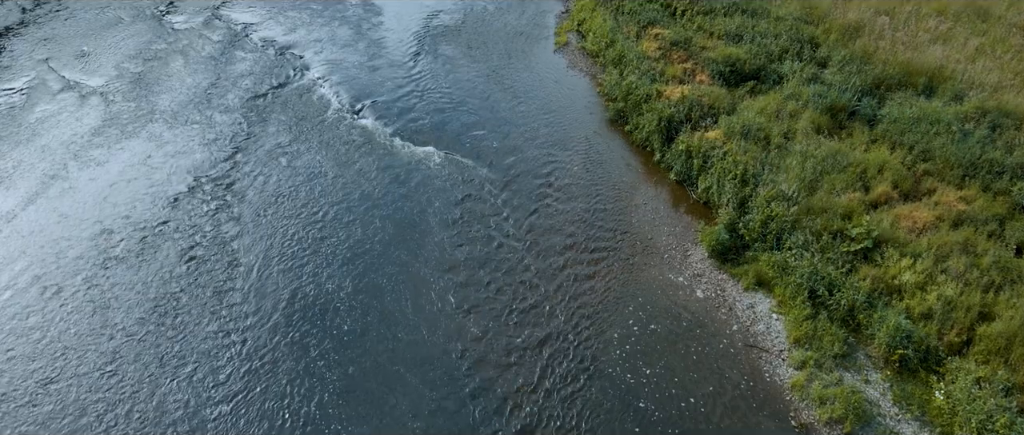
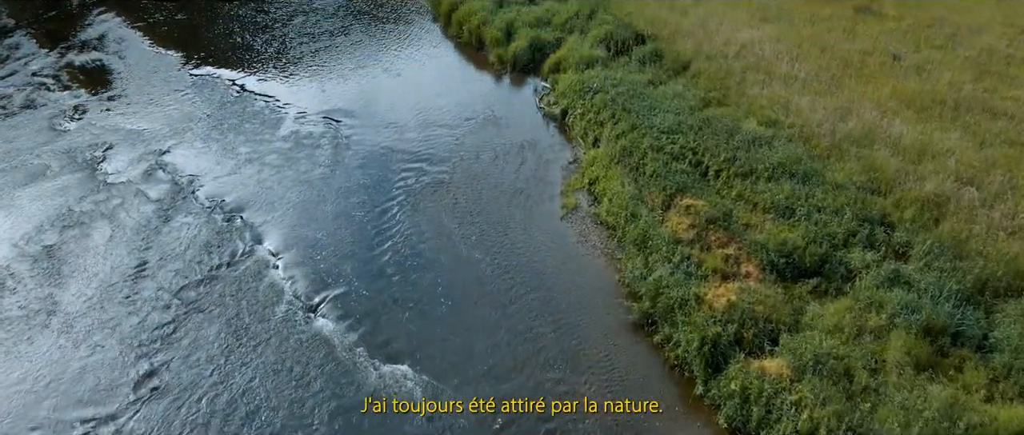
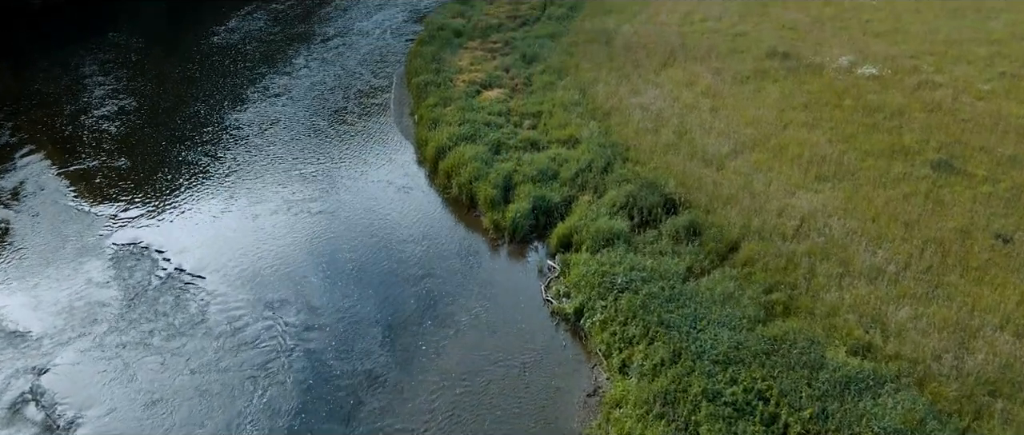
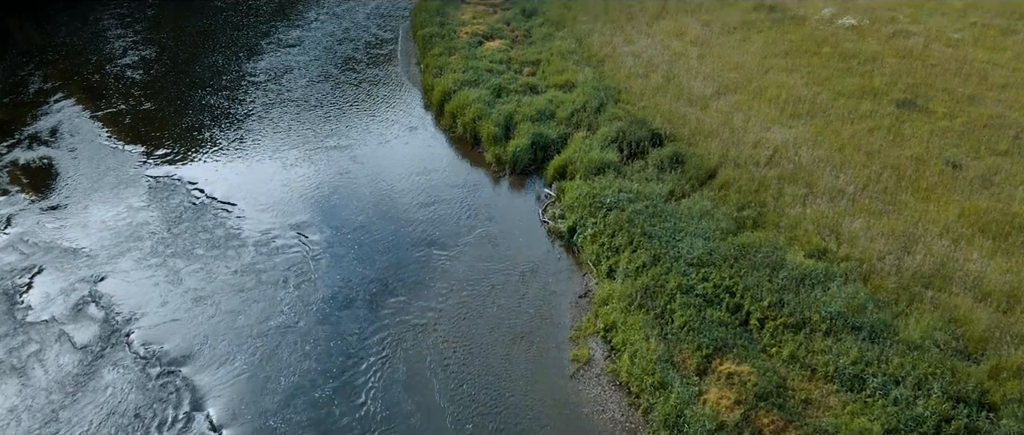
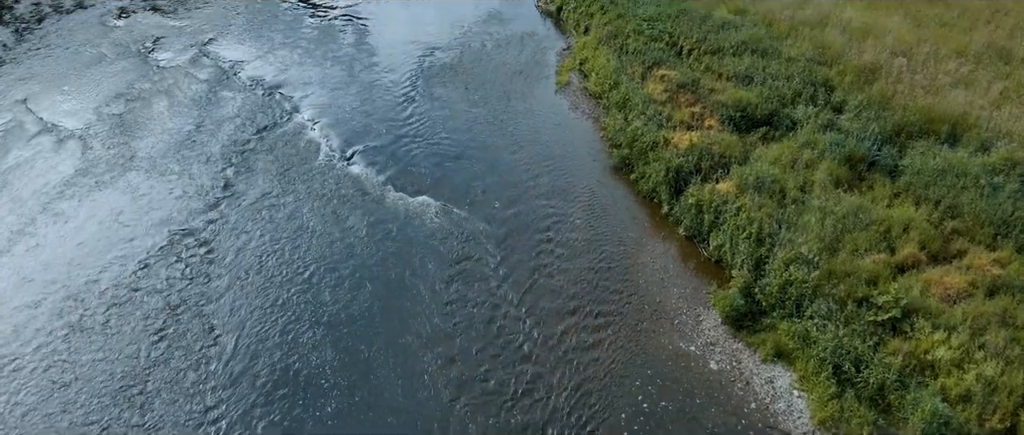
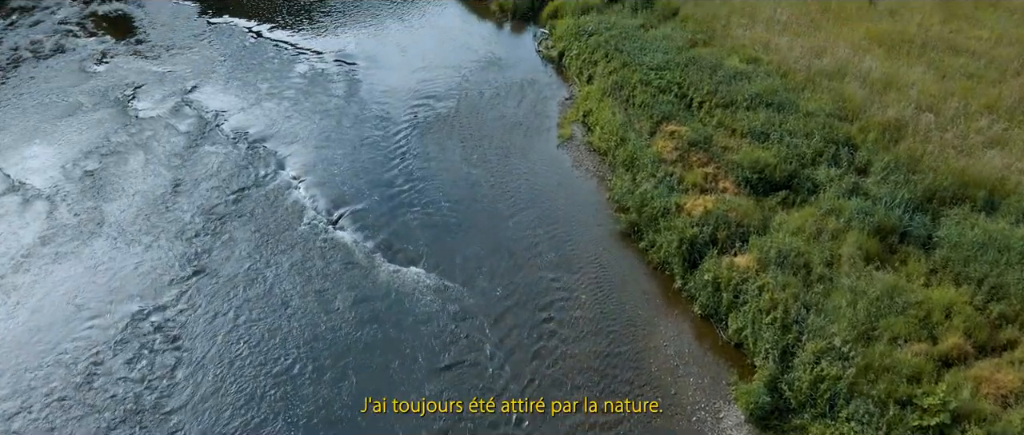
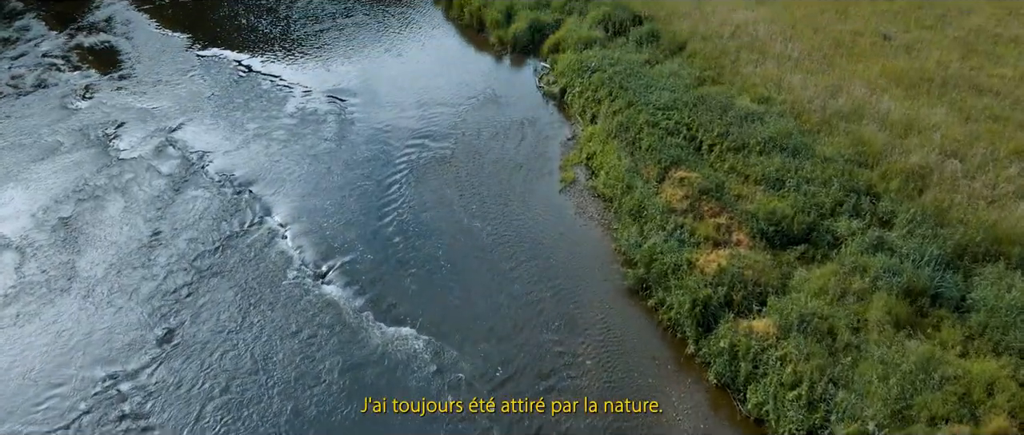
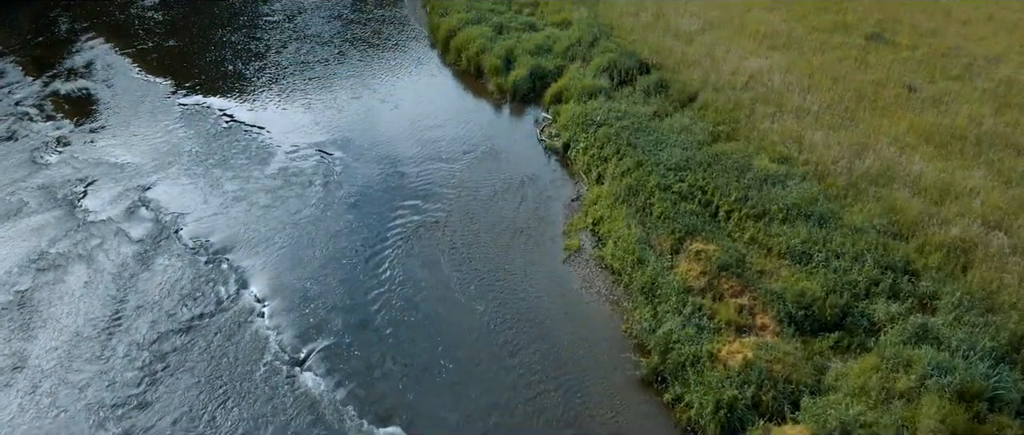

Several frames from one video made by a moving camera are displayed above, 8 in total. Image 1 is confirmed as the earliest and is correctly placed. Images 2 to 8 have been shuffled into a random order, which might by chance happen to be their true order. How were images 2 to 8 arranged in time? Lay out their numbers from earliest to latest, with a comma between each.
5, 6, 7, 2, 8, 4, 3
